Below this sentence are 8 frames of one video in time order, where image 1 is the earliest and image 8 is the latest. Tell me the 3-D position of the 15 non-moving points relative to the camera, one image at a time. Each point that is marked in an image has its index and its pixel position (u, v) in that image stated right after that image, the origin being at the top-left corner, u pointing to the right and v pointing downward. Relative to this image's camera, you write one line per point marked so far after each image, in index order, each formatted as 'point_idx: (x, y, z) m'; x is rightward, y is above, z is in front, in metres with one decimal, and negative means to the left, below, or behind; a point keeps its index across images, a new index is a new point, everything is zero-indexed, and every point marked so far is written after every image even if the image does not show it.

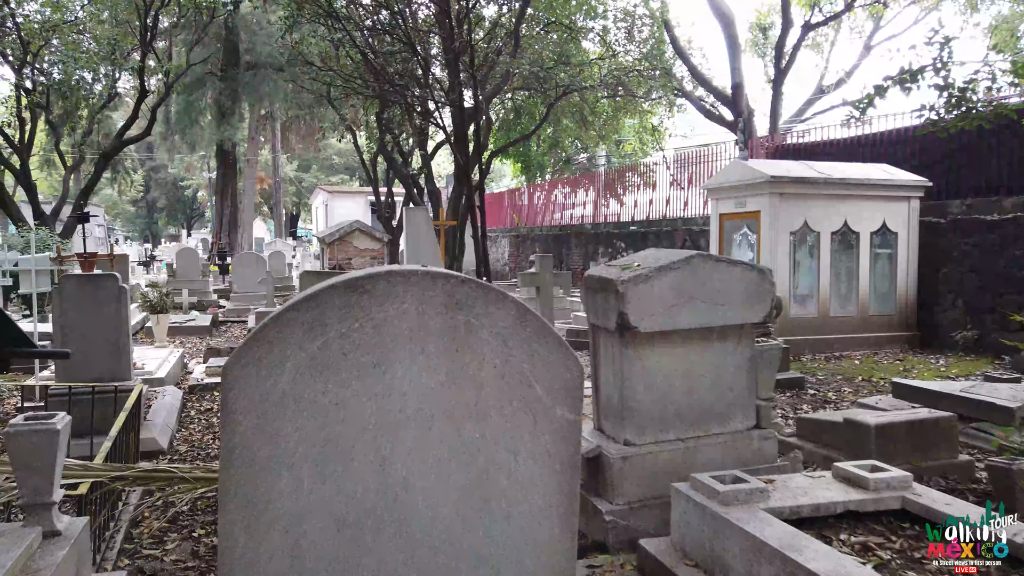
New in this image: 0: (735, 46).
0: (+5.2, +5.7, +17.7) m
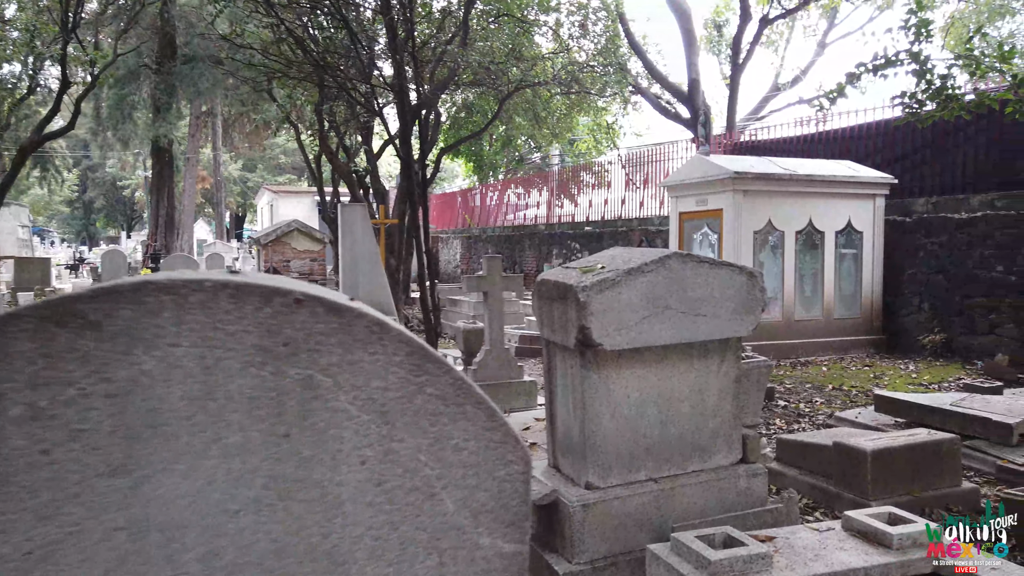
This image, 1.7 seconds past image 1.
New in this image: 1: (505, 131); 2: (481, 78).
0: (+4.1, +5.6, +17.3) m
1: (-0.1, +4.0, +19.4) m
2: (-0.5, +3.8, +13.7) m
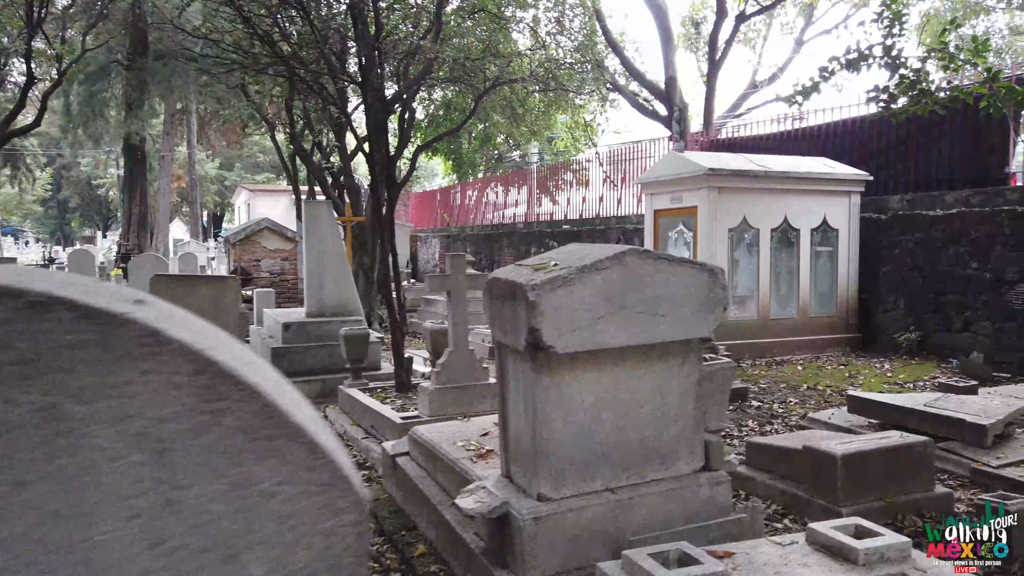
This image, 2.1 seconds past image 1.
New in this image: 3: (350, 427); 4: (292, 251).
0: (+3.6, +5.6, +17.2) m
1: (-0.7, +4.0, +19.2) m
2: (-0.9, +3.8, +13.5) m
3: (-1.4, -1.2, +6.4) m
4: (-4.3, +0.7, +14.7) m
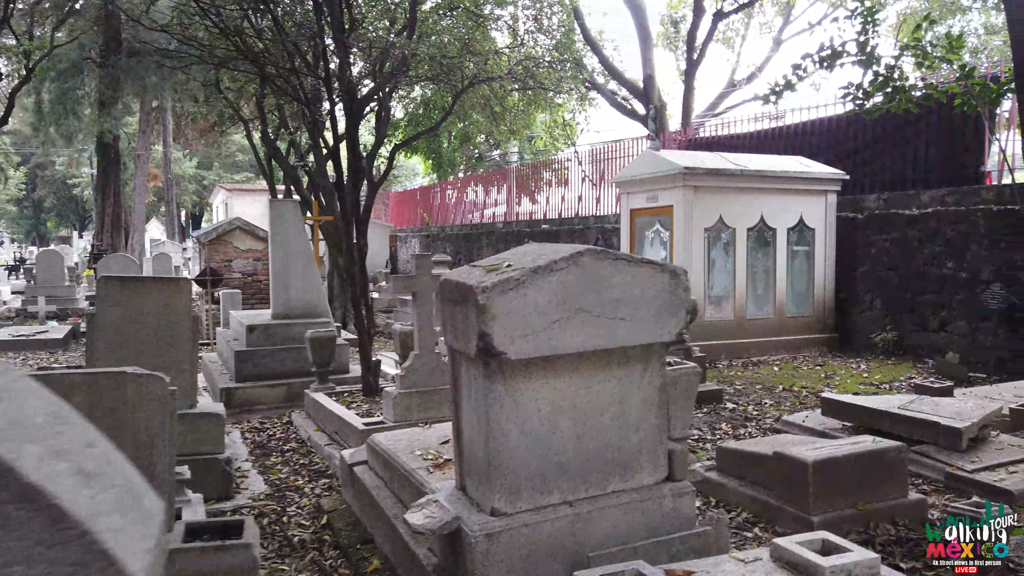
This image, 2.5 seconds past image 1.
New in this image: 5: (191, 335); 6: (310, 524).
0: (+3.0, +5.6, +17.1) m
1: (-1.3, +4.0, +19.0) m
2: (-1.4, +3.8, +13.3) m
3: (-1.6, -1.2, +6.2) m
4: (-4.7, +0.7, +14.5) m
5: (-2.1, -0.3, +4.9) m
6: (-1.2, -1.4, +4.4) m
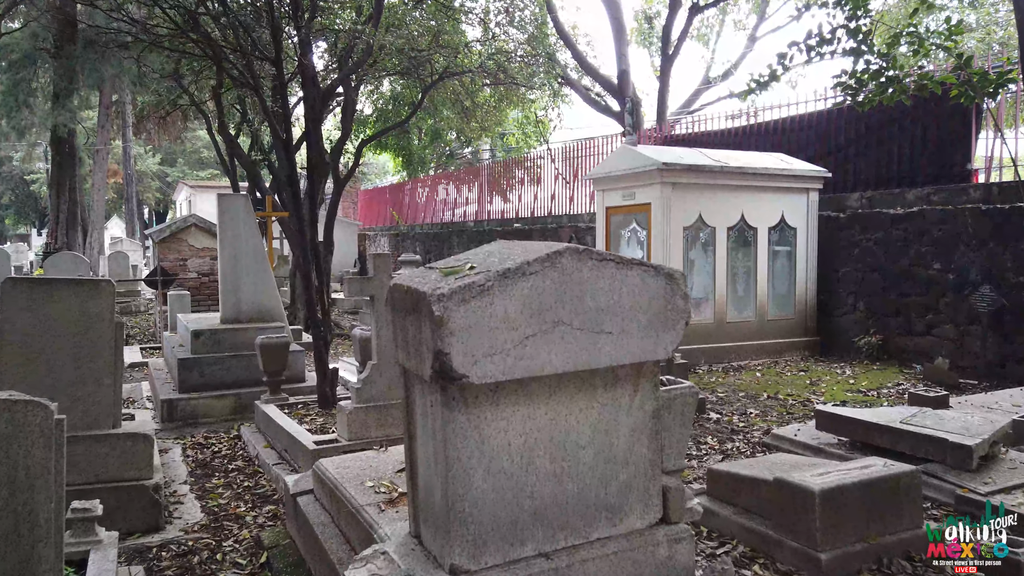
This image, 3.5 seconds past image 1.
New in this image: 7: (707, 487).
0: (+2.4, +5.6, +16.7) m
1: (-2.0, +4.0, +18.4) m
2: (-1.9, +3.7, +12.8) m
3: (-1.9, -1.2, +5.6) m
4: (-5.3, +0.7, +13.8) m
5: (-2.2, -0.3, +4.3) m
6: (-1.3, -1.4, +3.8) m
7: (+1.1, -1.1, +4.1) m
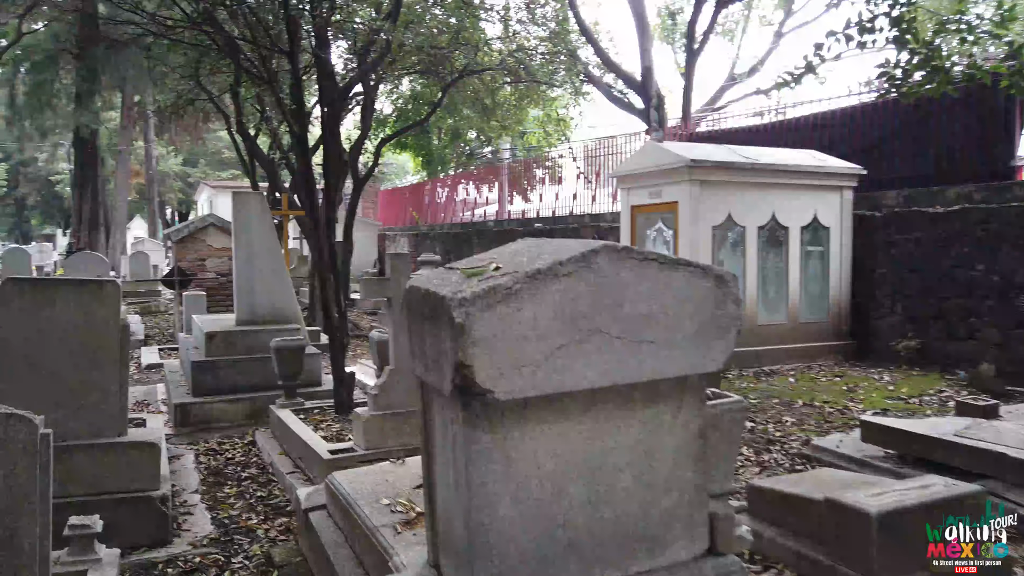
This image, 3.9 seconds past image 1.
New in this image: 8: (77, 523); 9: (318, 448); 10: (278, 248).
0: (+2.9, +5.6, +16.4) m
1: (-1.5, +4.0, +18.2) m
2: (-1.5, +3.7, +12.6) m
3: (-1.7, -1.2, +5.4) m
4: (-4.9, +0.7, +13.7) m
5: (-2.1, -0.3, +4.1) m
6: (-1.2, -1.4, +3.6) m
7: (+1.2, -1.1, +3.8) m
8: (-1.8, -1.0, +3.2) m
9: (-1.2, -1.0, +4.8) m
10: (-2.2, +0.4, +7.2) m
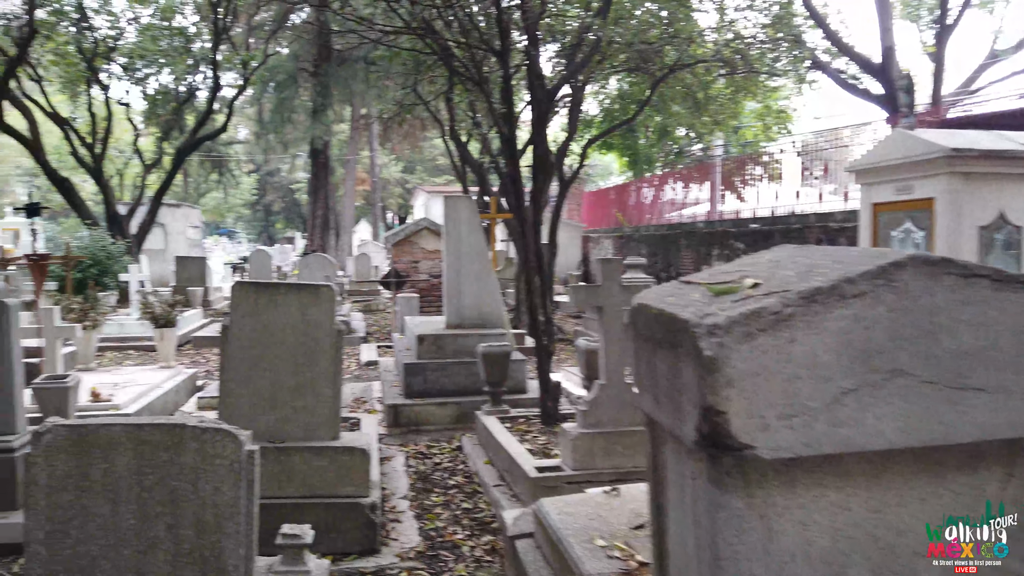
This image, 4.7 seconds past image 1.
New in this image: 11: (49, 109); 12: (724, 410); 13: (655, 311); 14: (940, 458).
0: (+7.2, +5.5, +14.6) m
1: (+3.4, +3.9, +17.6) m
2: (+1.9, +3.7, +12.1) m
3: (-0.2, -1.2, +5.3) m
4: (-1.1, +0.7, +14.1) m
5: (-1.0, -0.4, +4.1) m
6: (-0.2, -1.4, +3.4) m
7: (+2.1, -1.2, +3.0) m
8: (-0.9, -1.0, +3.1) m
9: (+0.1, -1.0, +4.5) m
10: (-0.2, +0.3, +7.1) m
11: (-9.5, +3.7, +15.6) m
12: (+0.4, -0.2, +1.4) m
13: (+0.3, 0.0, +1.8) m
14: (+0.9, -0.4, +1.6) m
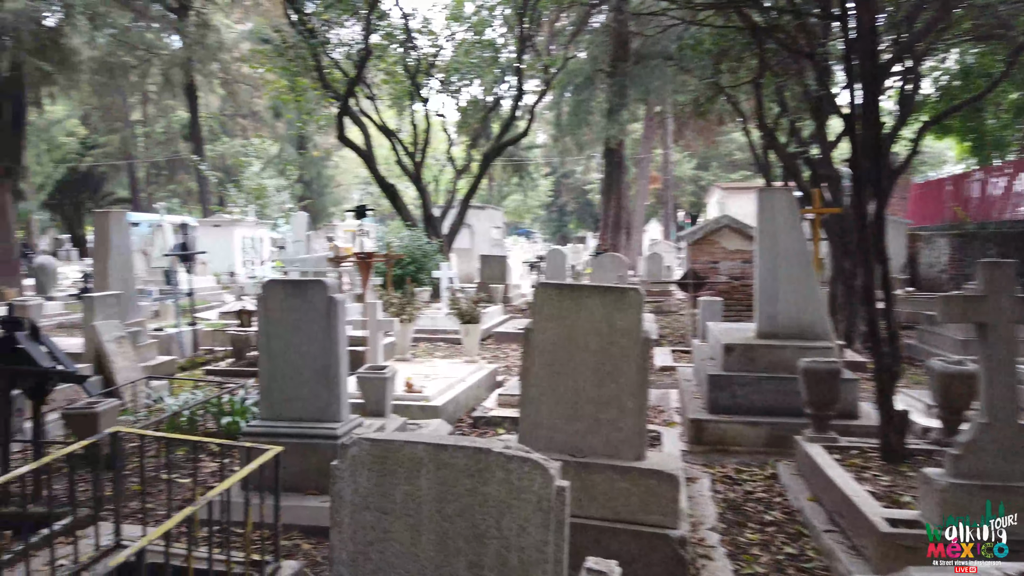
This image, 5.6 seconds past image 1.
0: (+12.2, +5.2, +10.5) m
1: (+9.8, +3.7, +14.6) m
2: (+6.3, +3.6, +10.1) m
3: (+1.7, -1.3, +4.5) m
4: (+4.2, +0.6, +13.0) m
5: (+0.6, -0.4, +3.7) m
6: (+1.0, -1.5, +2.7) m
7: (+3.1, -1.2, +1.5) m
8: (+0.3, -1.0, +2.8) m
9: (+1.7, -1.1, +3.7) m
10: (+2.4, +0.3, +6.2) m
11: (-3.0, +3.8, +17.5) m
12: (+0.9, -0.3, +0.7) m
13: (+1.0, -0.1, +1.0) m
14: (+1.5, -0.4, +0.7) m
